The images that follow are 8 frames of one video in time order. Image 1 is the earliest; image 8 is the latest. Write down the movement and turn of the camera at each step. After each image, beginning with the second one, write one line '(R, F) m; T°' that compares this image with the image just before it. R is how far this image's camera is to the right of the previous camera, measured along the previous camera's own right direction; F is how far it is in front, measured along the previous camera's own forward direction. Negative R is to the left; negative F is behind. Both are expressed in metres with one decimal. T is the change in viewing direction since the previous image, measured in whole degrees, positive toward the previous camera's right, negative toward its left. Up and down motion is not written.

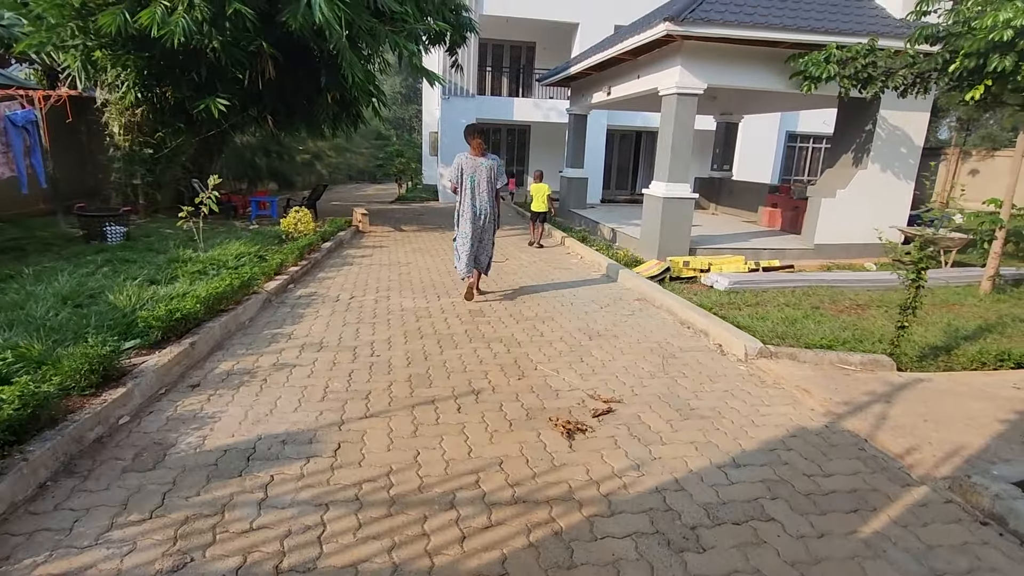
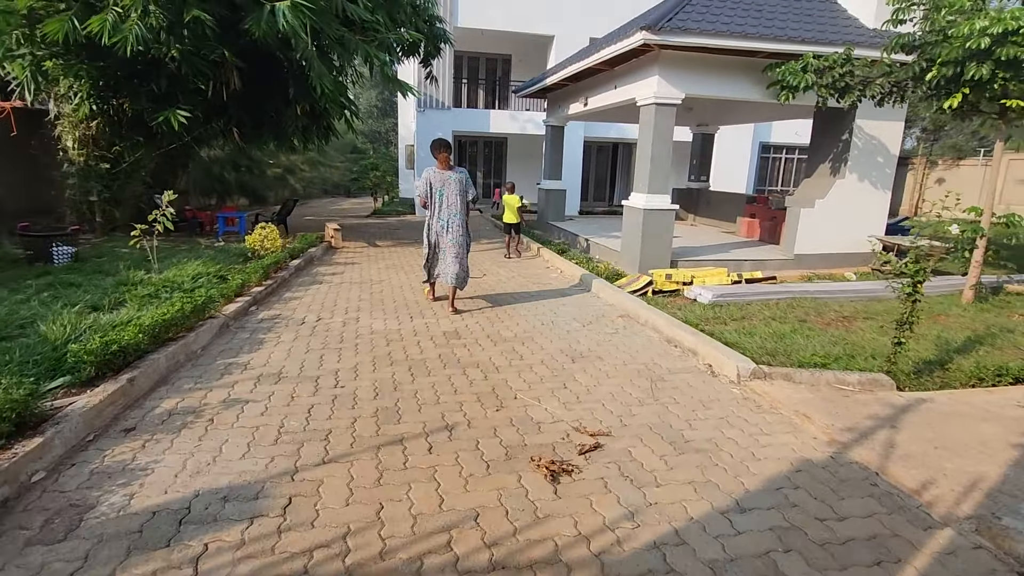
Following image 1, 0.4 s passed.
(0.0, +0.3) m; +2°
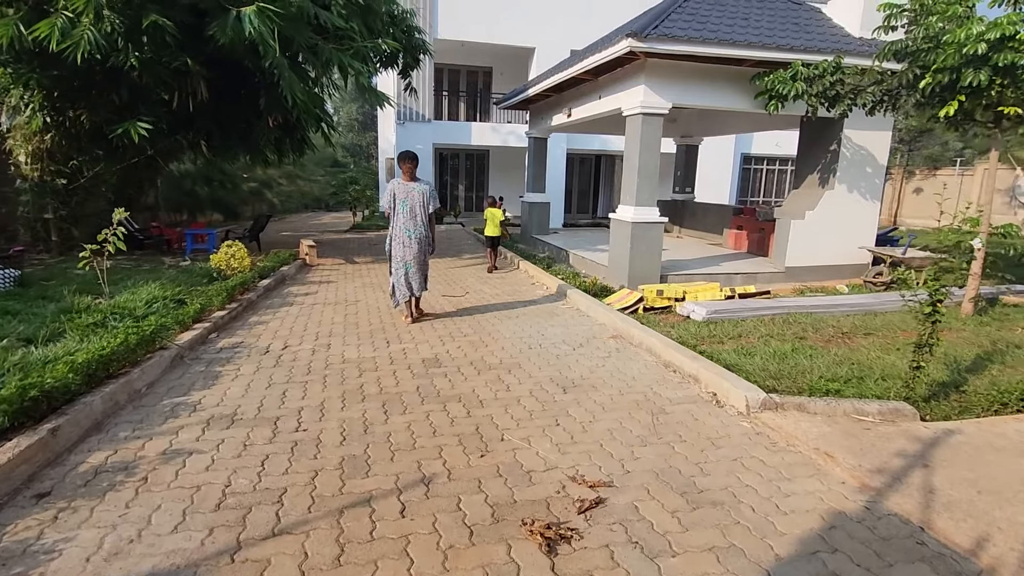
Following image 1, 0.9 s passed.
(0.0, +0.4) m; +2°
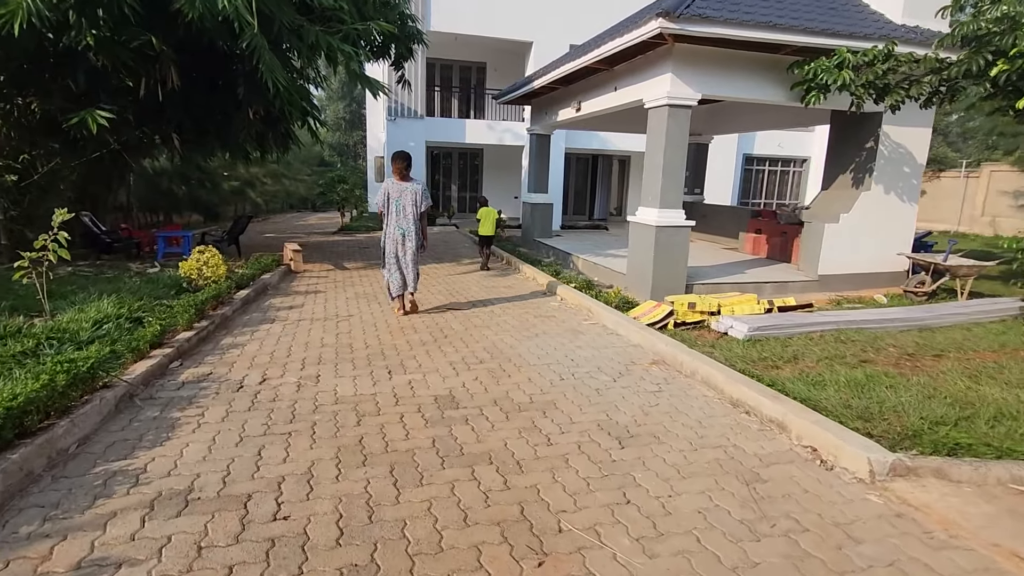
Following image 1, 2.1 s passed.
(-0.3, +0.8) m; +1°
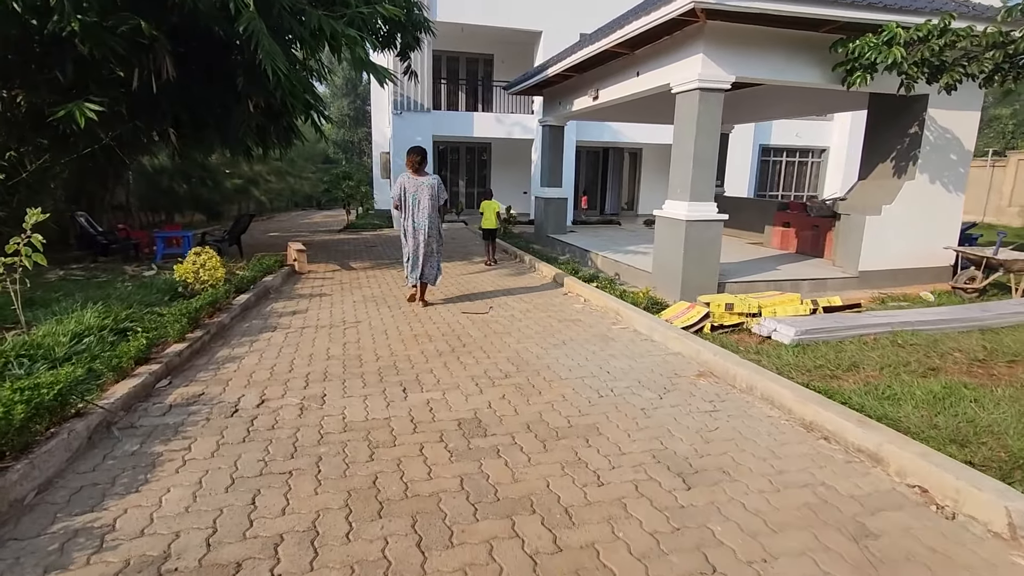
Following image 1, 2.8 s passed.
(-0.2, +0.5) m; -1°
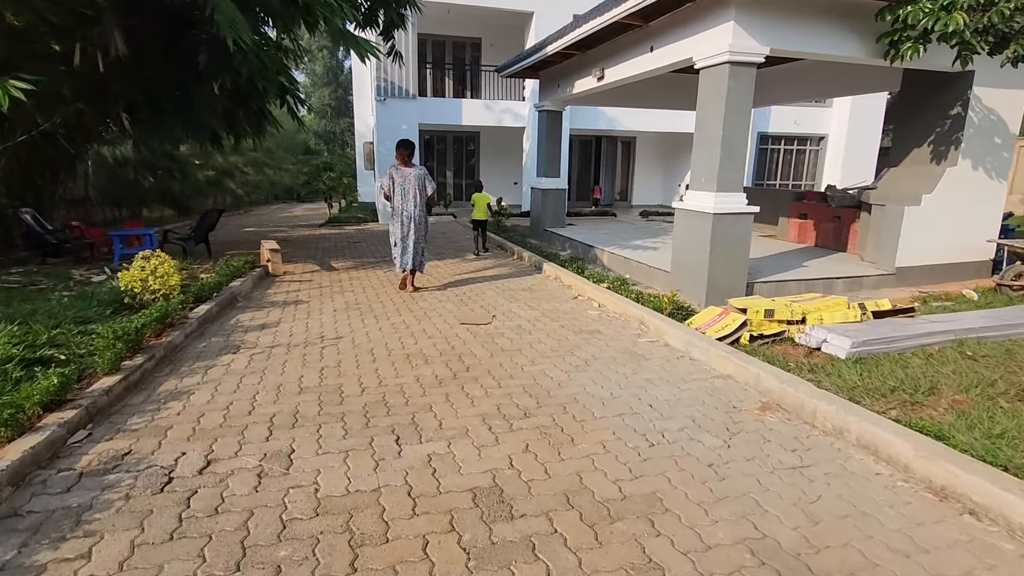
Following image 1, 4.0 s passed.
(-0.2, +0.8) m; +1°
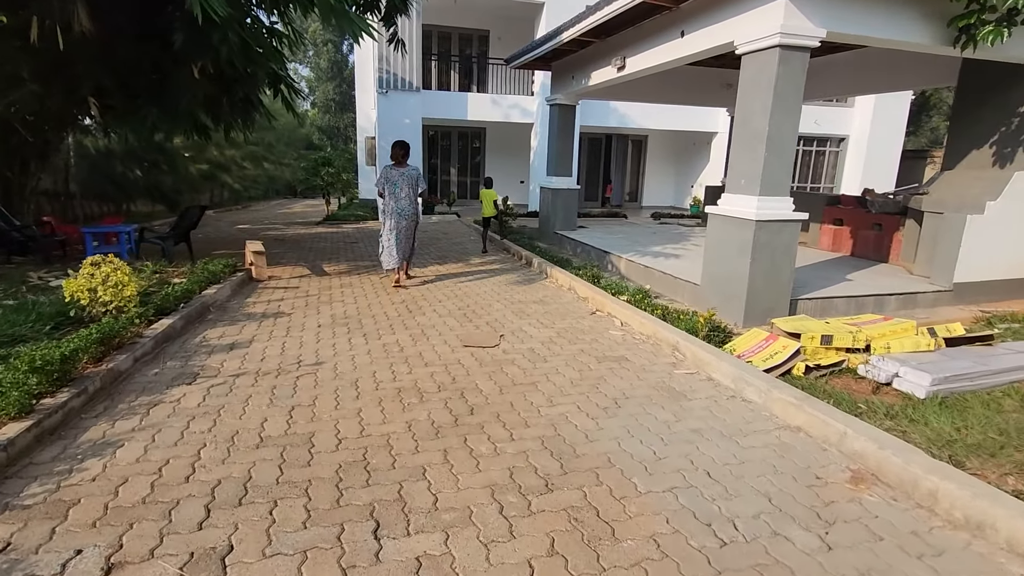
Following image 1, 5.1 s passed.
(-0.1, +0.8) m; 0°
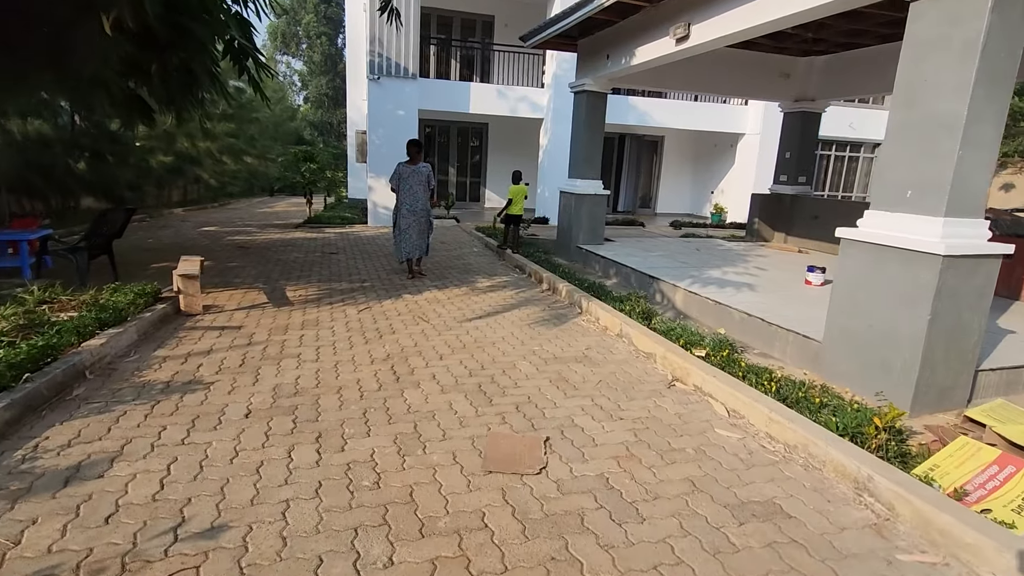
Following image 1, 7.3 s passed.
(-0.3, +1.9) m; +1°
